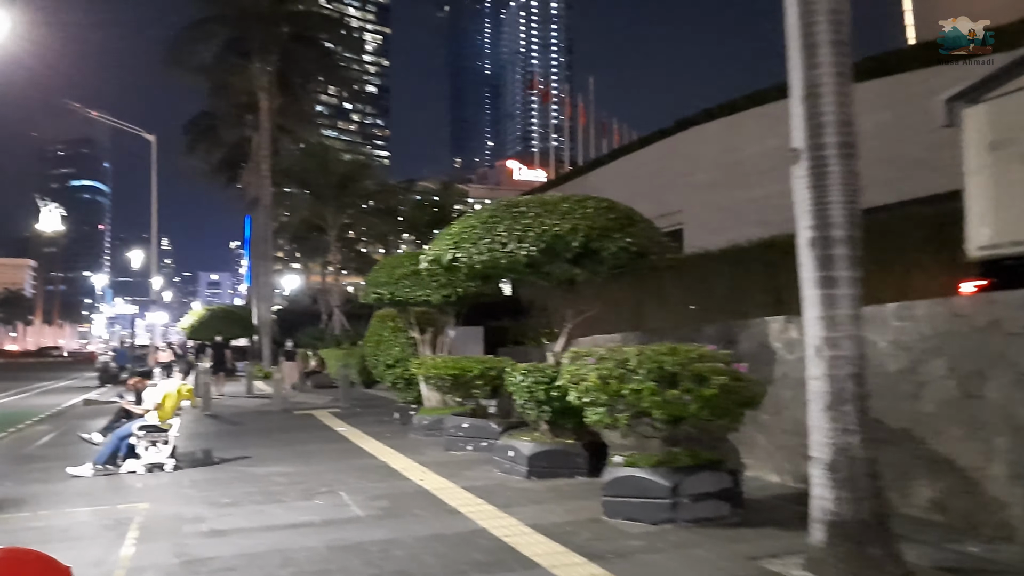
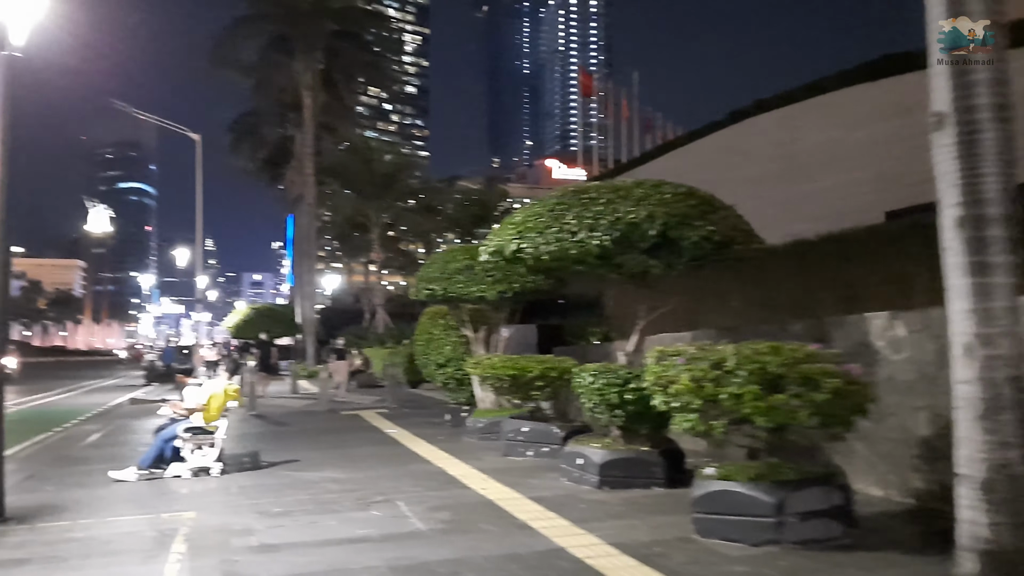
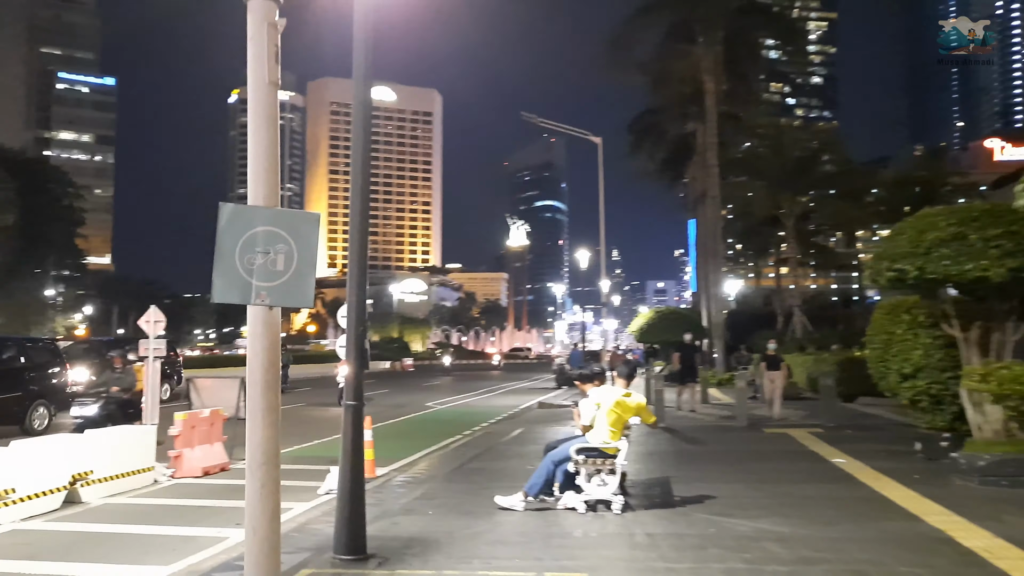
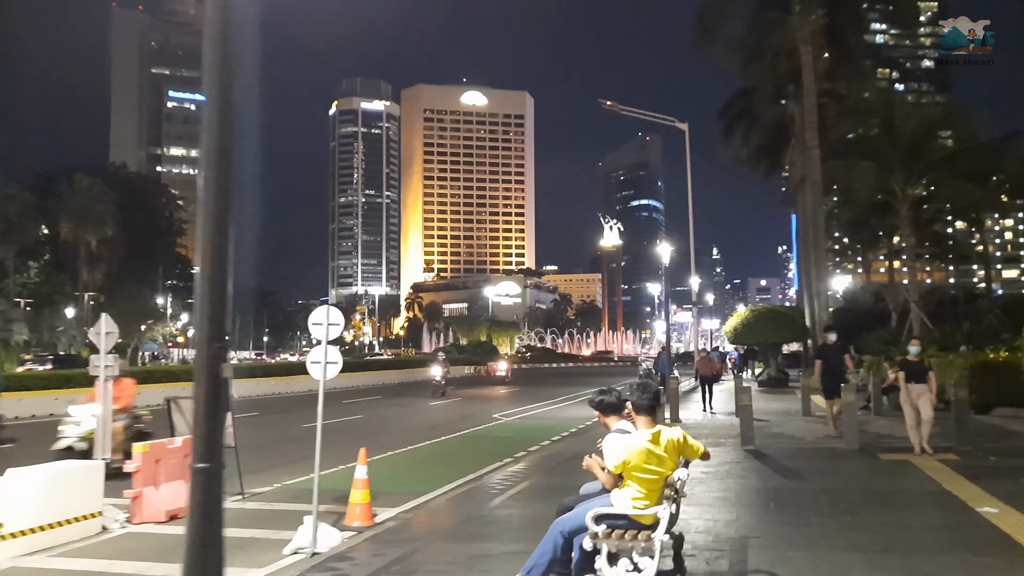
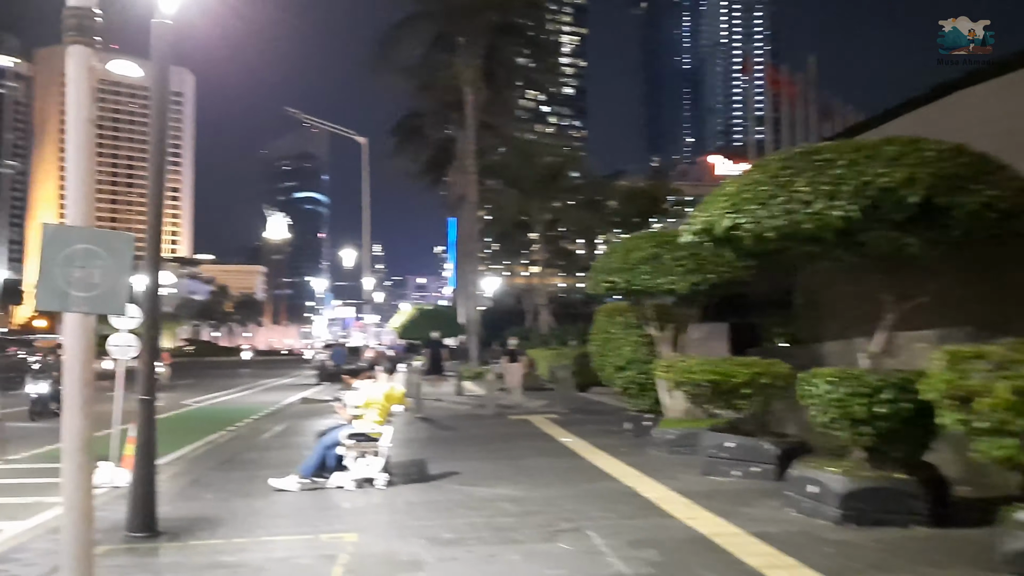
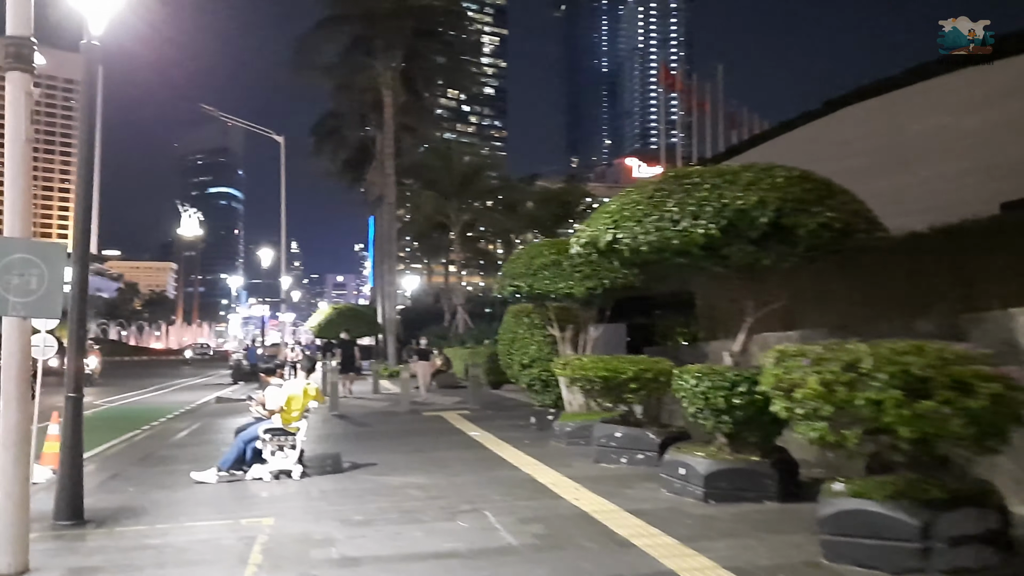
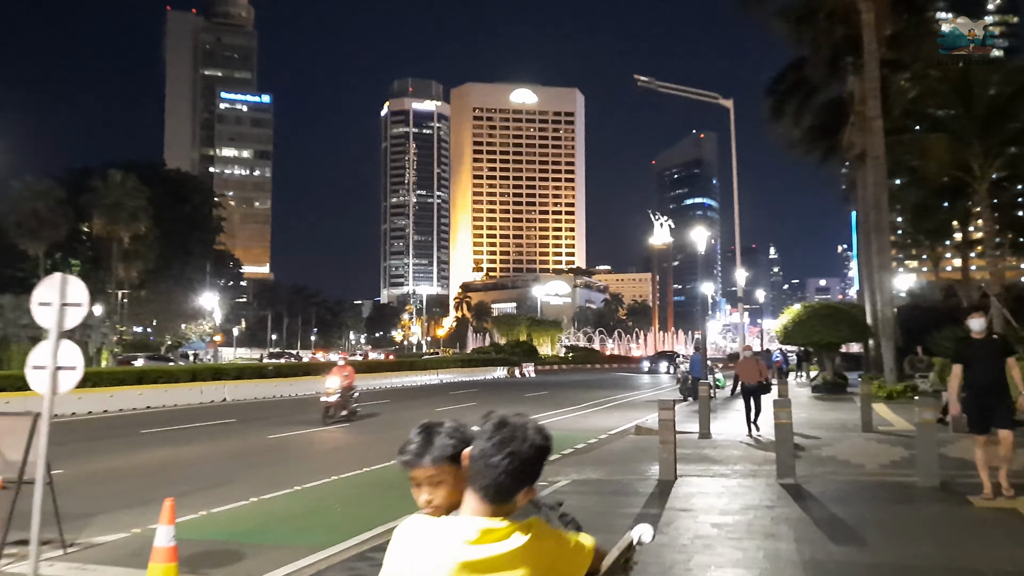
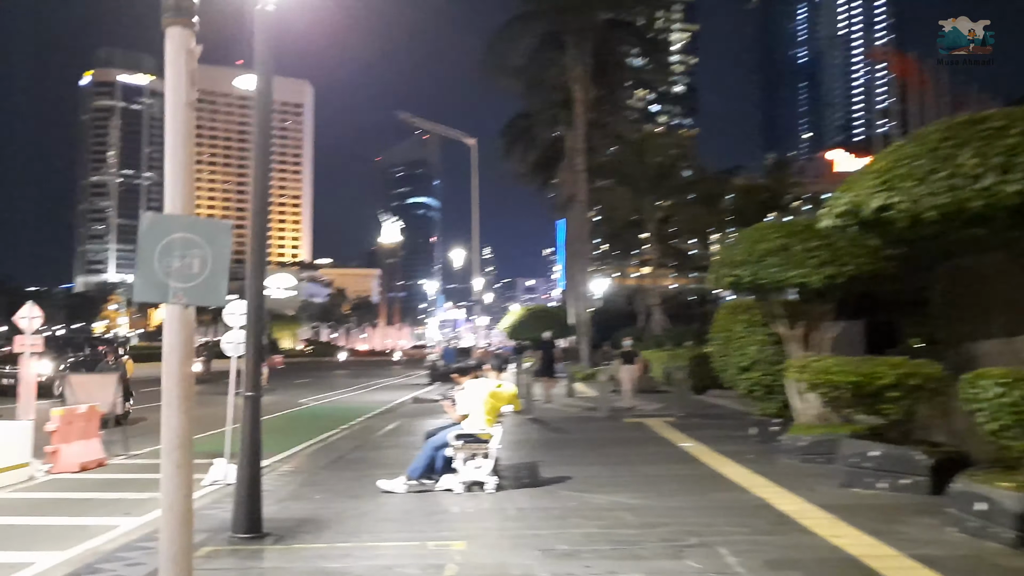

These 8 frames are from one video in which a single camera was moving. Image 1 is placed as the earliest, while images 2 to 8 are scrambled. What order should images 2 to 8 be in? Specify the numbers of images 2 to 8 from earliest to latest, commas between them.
2, 6, 5, 8, 3, 4, 7
